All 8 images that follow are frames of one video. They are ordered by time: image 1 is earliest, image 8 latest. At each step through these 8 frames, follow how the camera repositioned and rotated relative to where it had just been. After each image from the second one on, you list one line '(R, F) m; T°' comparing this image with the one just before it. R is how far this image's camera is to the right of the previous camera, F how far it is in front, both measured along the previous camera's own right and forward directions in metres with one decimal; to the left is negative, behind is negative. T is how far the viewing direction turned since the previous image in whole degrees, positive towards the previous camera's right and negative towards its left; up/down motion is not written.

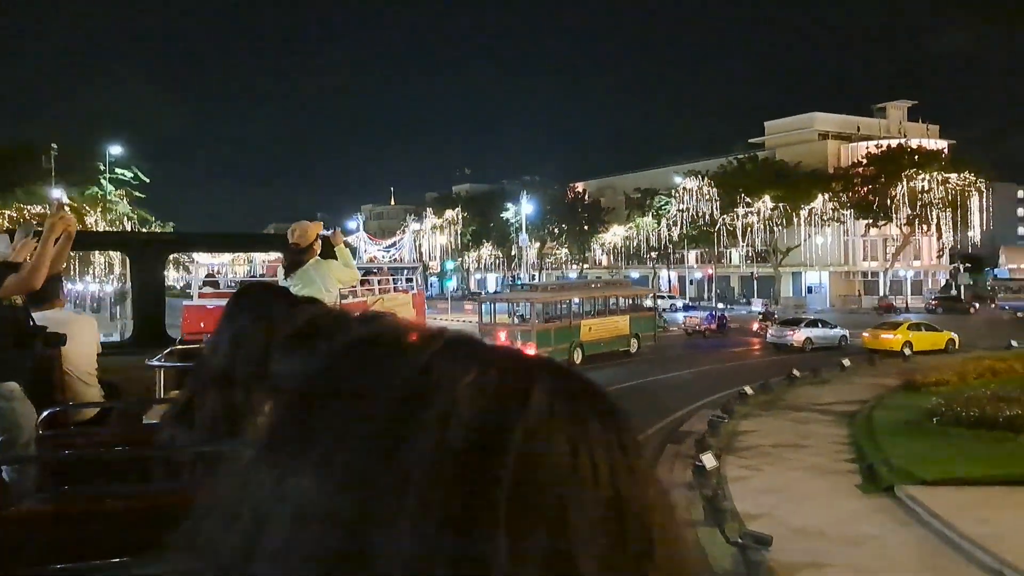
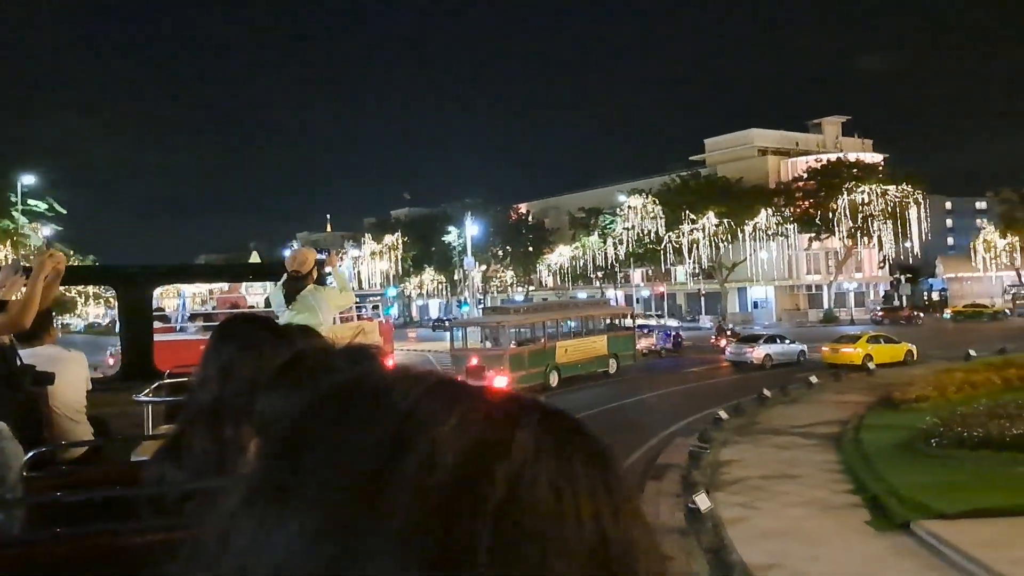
(-0.2, +1.5) m; +4°
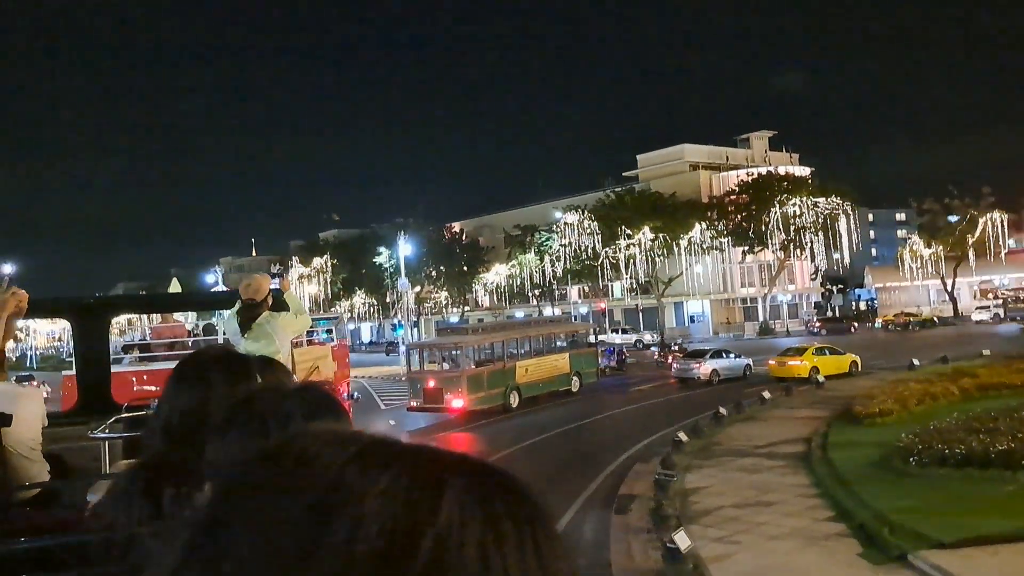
(-0.2, +1.2) m; +5°
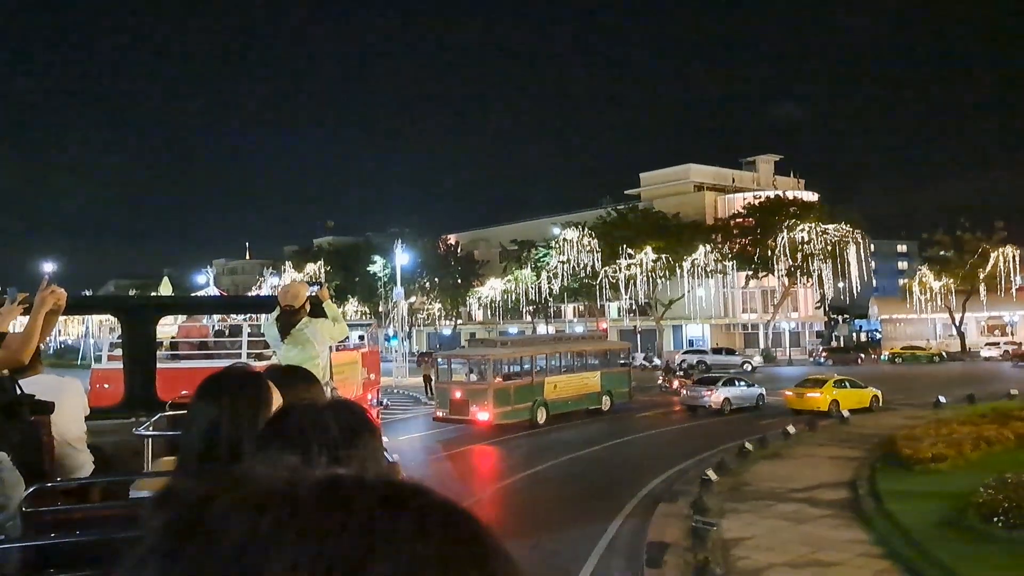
(-0.4, +1.8) m; +1°
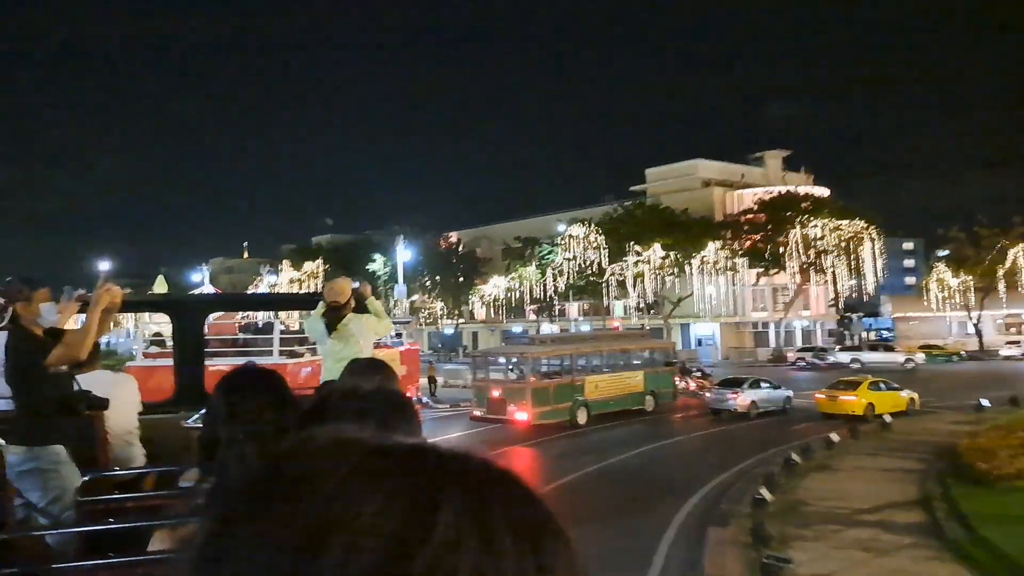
(-0.5, +1.6) m; 0°
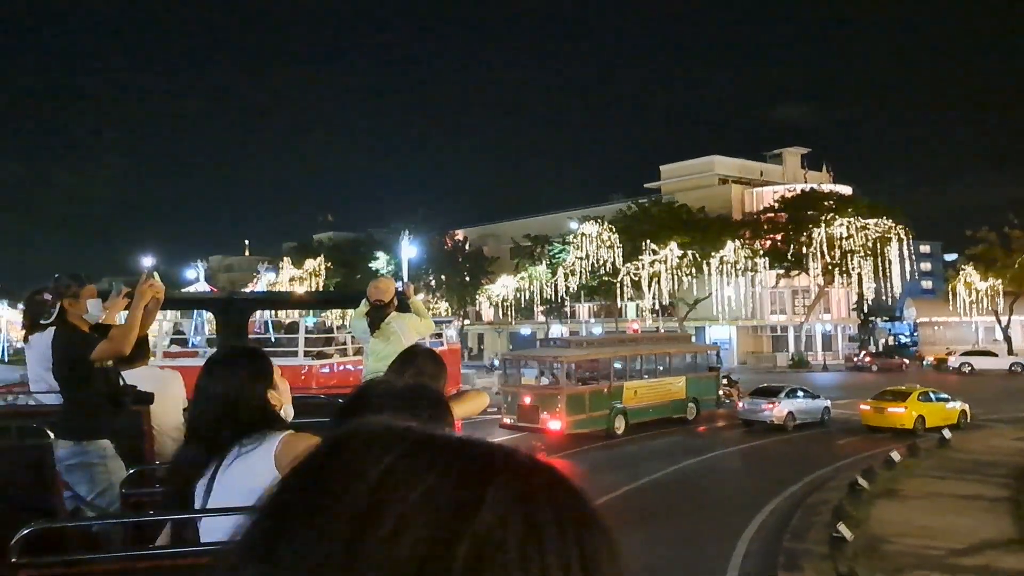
(-0.4, +1.9) m; 0°
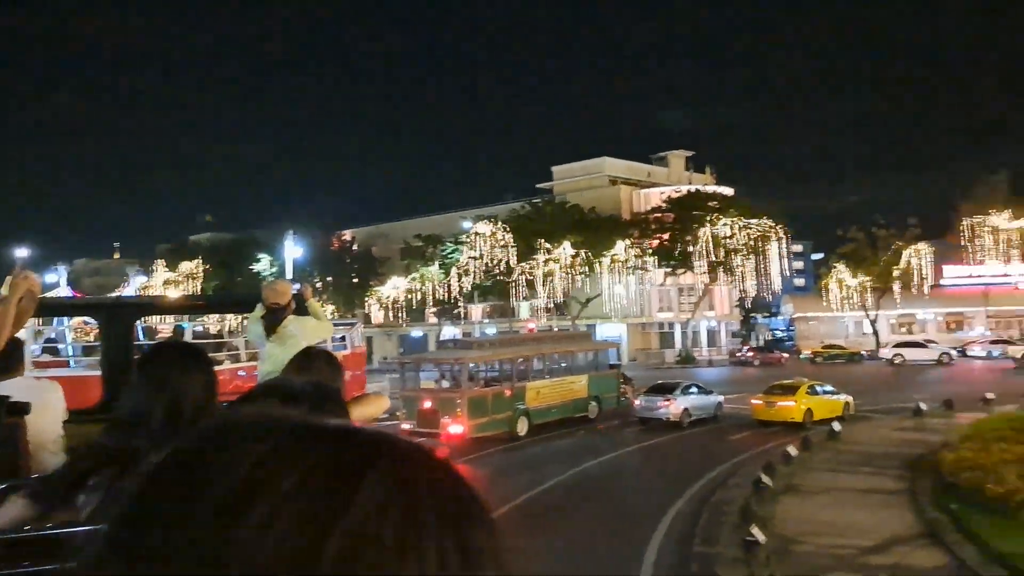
(-0.1, +0.8) m; +8°
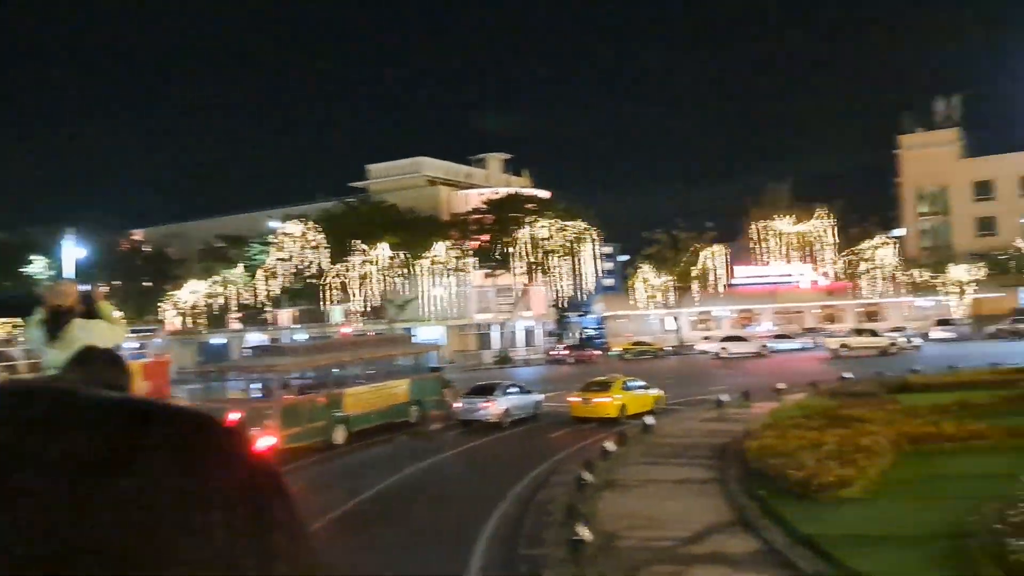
(0.0, +0.6) m; +13°
